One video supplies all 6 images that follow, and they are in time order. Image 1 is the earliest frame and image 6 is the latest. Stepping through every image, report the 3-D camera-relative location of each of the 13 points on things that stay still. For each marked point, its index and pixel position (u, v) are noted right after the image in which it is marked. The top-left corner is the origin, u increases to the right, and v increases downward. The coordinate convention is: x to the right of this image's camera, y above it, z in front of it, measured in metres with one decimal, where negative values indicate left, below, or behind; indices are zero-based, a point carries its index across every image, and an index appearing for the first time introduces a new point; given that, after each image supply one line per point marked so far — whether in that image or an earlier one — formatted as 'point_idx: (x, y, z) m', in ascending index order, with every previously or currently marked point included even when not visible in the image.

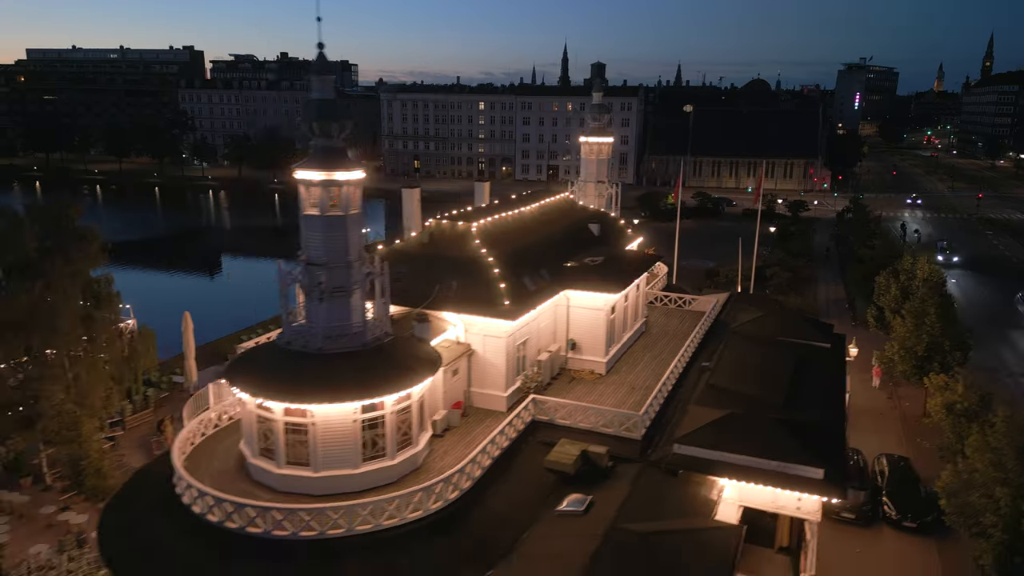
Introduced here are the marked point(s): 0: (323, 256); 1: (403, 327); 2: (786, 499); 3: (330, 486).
0: (-3.8, +0.7, +16.7) m
1: (-2.6, -0.9, +19.6) m
2: (+6.1, -4.7, +18.6) m
3: (-3.6, -3.9, +16.3) m
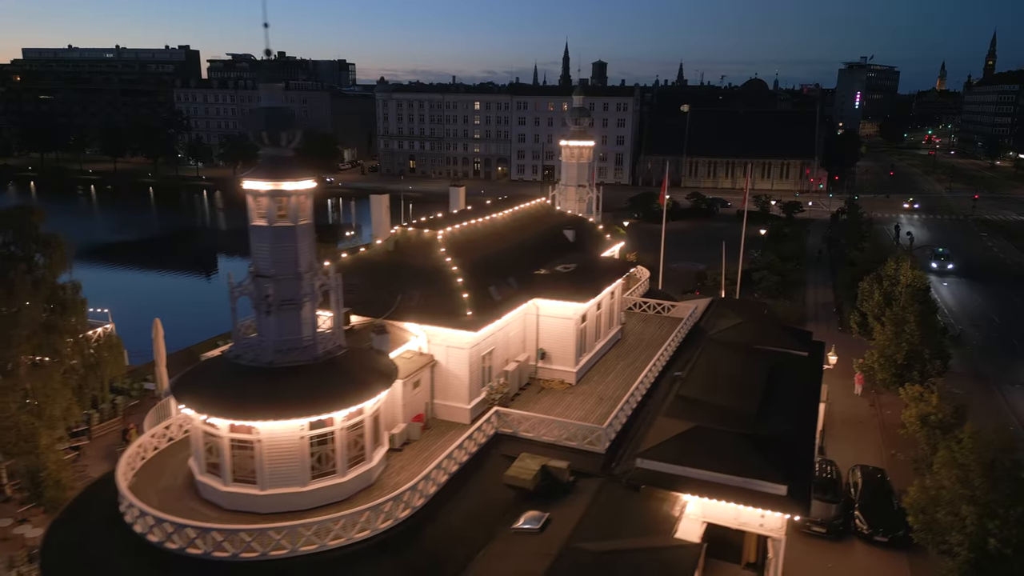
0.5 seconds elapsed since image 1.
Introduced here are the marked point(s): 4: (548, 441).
0: (-4.7, +0.4, +16.3) m
1: (-3.5, -1.2, +19.2) m
2: (+5.2, -5.0, +18.2) m
3: (-4.5, -4.1, +15.9) m
4: (+0.9, -3.6, +19.9) m
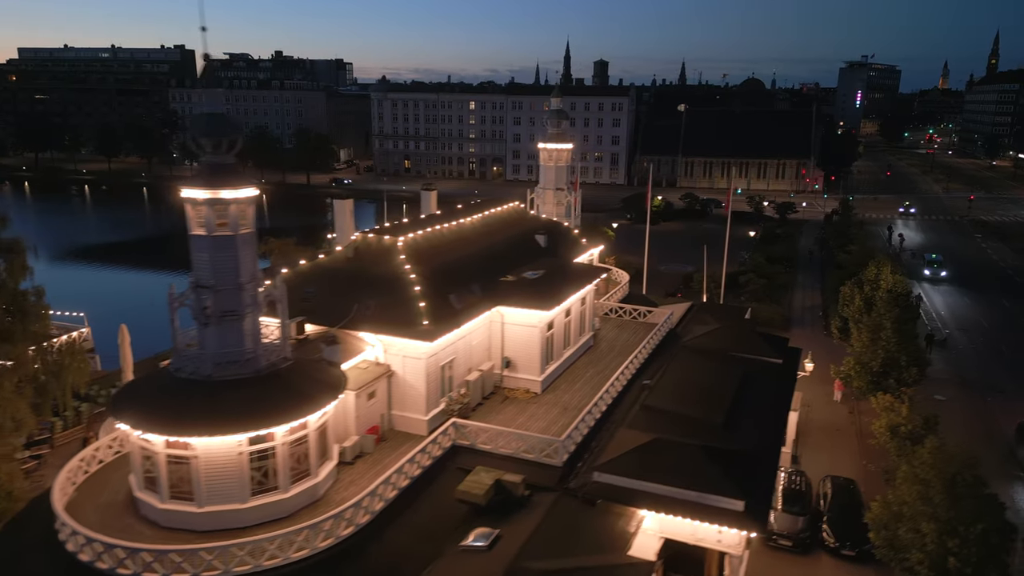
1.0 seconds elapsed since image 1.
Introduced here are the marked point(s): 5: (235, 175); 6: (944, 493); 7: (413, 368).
0: (-5.7, +0.2, +15.9) m
1: (-4.5, -1.4, +18.8) m
2: (+4.1, -5.2, +17.7) m
3: (-5.5, -4.3, +15.5) m
4: (-0.2, -3.9, +19.4) m
5: (-5.3, +2.2, +16.0) m
6: (+8.4, -4.0, +16.2) m
7: (-2.3, -1.9, +19.8) m
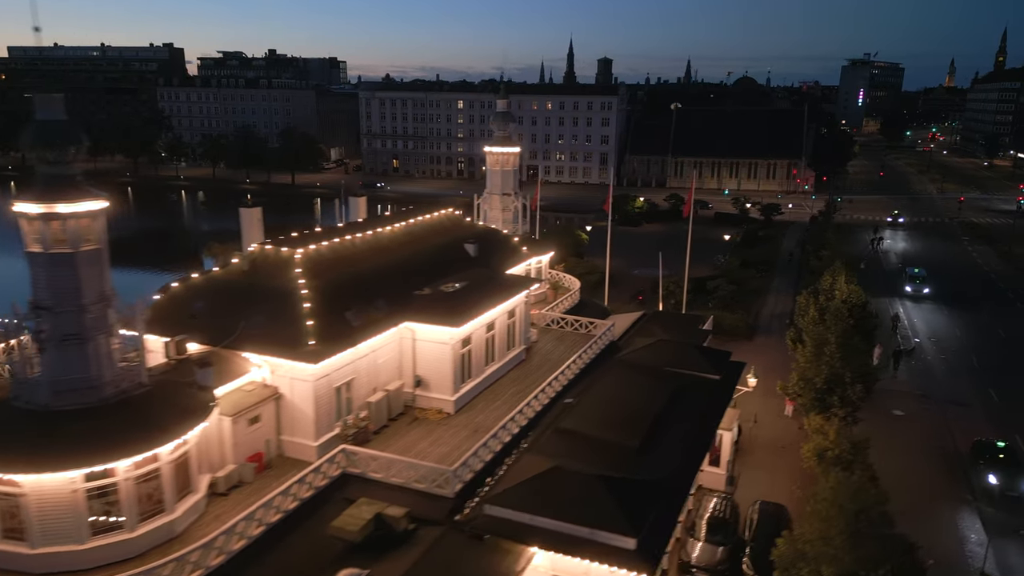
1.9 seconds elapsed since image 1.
0: (-8.1, -0.2, +14.7) m
1: (-6.9, -1.8, +17.6) m
2: (+1.7, -5.6, +16.4) m
3: (-8.0, -4.7, +14.3) m
4: (-2.5, -4.2, +18.2) m
5: (-7.7, +1.8, +14.8) m
6: (+6.0, -4.4, +14.9) m
7: (-4.7, -2.3, +18.6) m
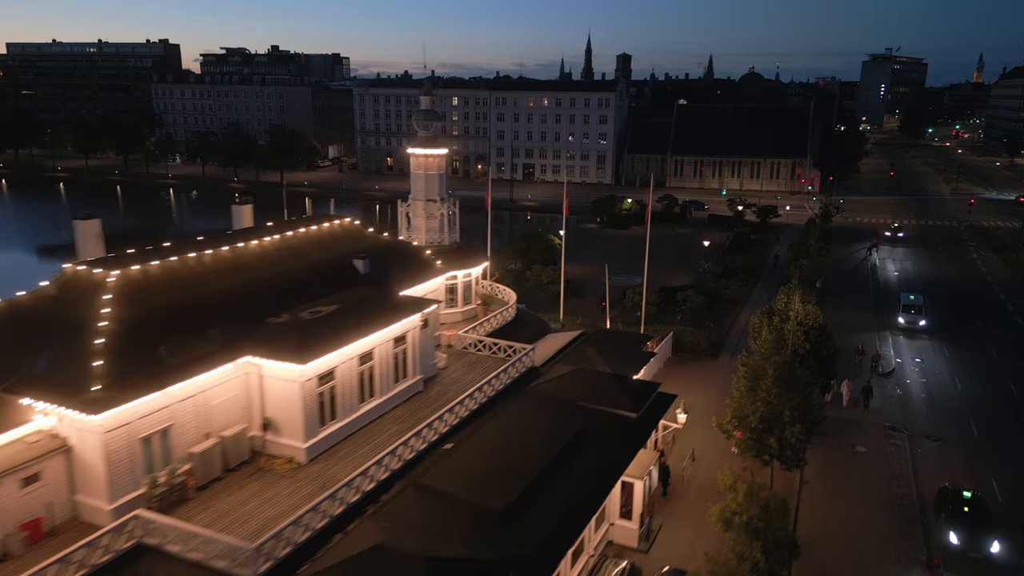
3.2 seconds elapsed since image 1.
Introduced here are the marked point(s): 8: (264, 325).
0: (-11.4, -0.8, +11.7) m
1: (-10.1, -2.4, +14.6) m
2: (-1.5, -6.2, +13.3) m
3: (-11.3, -5.4, +11.4) m
4: (-5.7, -4.9, +15.1) m
5: (-11.0, +1.2, +11.9) m
6: (+2.7, -5.1, +11.6) m
7: (-7.9, -2.9, +15.6) m
8: (-5.7, -0.9, +19.2) m
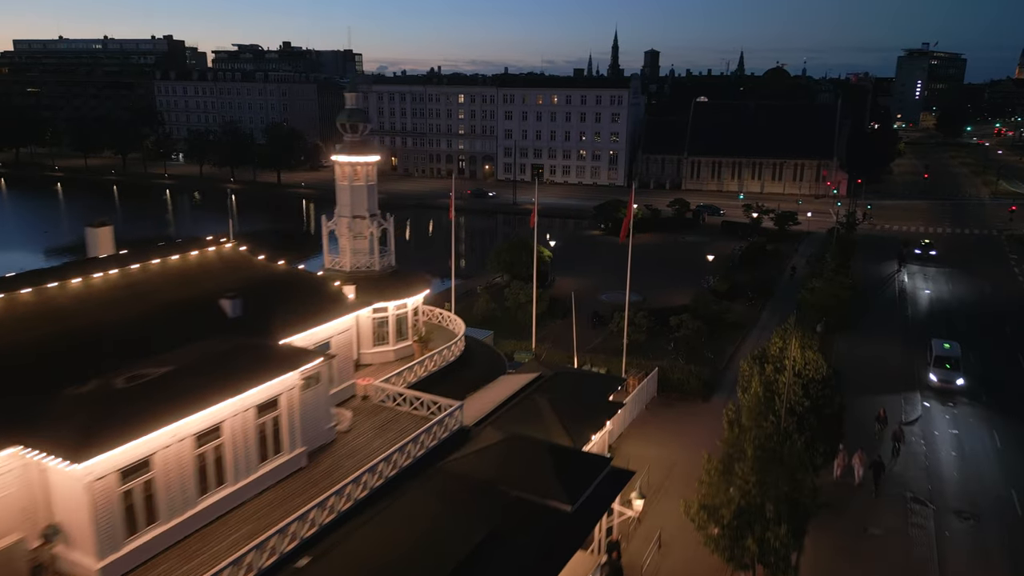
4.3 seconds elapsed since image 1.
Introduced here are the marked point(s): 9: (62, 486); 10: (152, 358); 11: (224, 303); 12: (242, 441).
0: (-13.9, -1.9, +7.1) m
1: (-12.5, -3.4, +10.0) m
2: (-4.0, -7.3, +8.3) m
3: (-13.7, -6.4, +6.8) m
4: (-8.1, -5.9, +10.3) m
5: (-13.4, +0.1, +7.2) m
6: (+0.2, -6.2, +6.5) m
7: (-10.2, -4.0, +10.8) m
8: (-7.9, -1.9, +14.4) m
9: (-7.5, -3.3, +13.9) m
10: (-7.0, -1.4, +16.3) m
11: (-6.4, -0.4, +18.5) m
12: (-5.5, -3.1, +16.8) m
